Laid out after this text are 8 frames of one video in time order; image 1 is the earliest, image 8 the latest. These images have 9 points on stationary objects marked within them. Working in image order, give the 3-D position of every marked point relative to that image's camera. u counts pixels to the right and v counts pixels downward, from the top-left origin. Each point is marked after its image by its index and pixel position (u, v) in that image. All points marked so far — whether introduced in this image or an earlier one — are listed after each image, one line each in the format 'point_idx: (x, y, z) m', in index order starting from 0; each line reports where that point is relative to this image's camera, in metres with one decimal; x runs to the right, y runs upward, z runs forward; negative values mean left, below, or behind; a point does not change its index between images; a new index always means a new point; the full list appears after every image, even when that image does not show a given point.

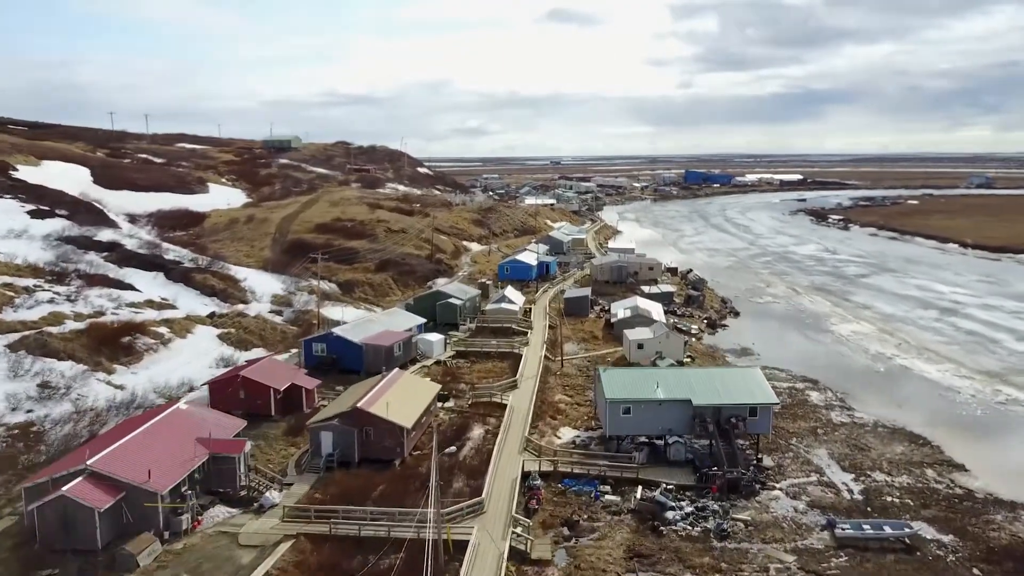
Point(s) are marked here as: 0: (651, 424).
0: (+3.3, -3.3, +19.0) m
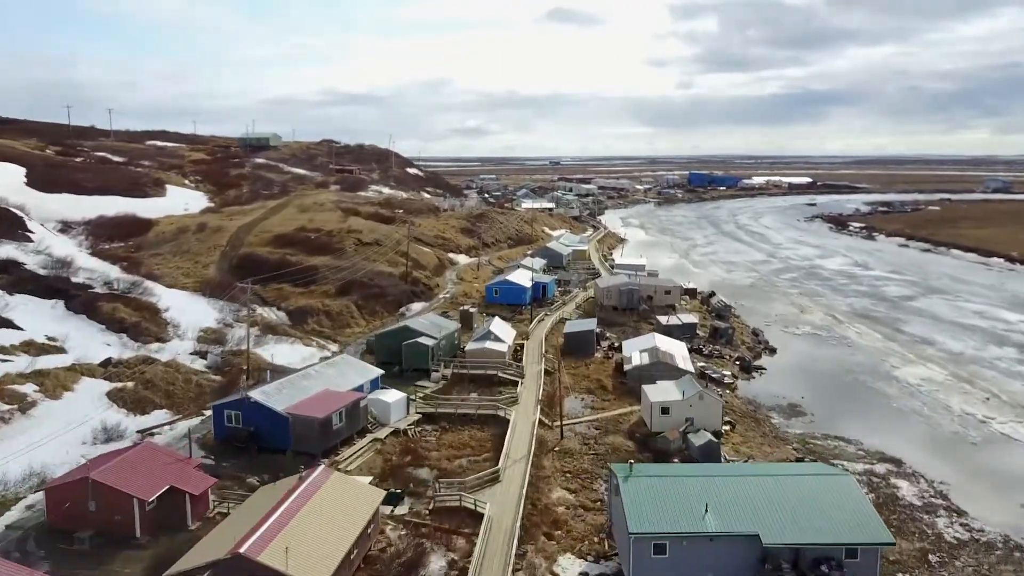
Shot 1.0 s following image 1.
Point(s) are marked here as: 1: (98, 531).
0: (+2.9, -4.4, +12.5) m
1: (-7.3, -4.3, +14.0) m
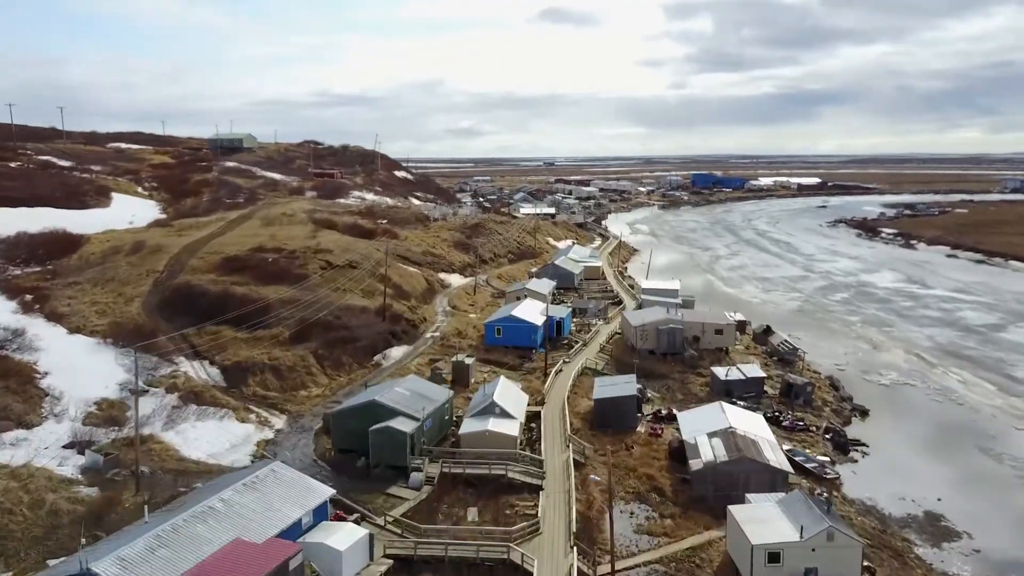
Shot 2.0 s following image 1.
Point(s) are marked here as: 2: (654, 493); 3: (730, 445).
0: (+3.3, -5.7, +5.1) m
1: (-6.9, -5.6, +6.6) m
2: (+3.0, -4.3, +16.9) m
3: (+4.7, -3.3, +17.0) m
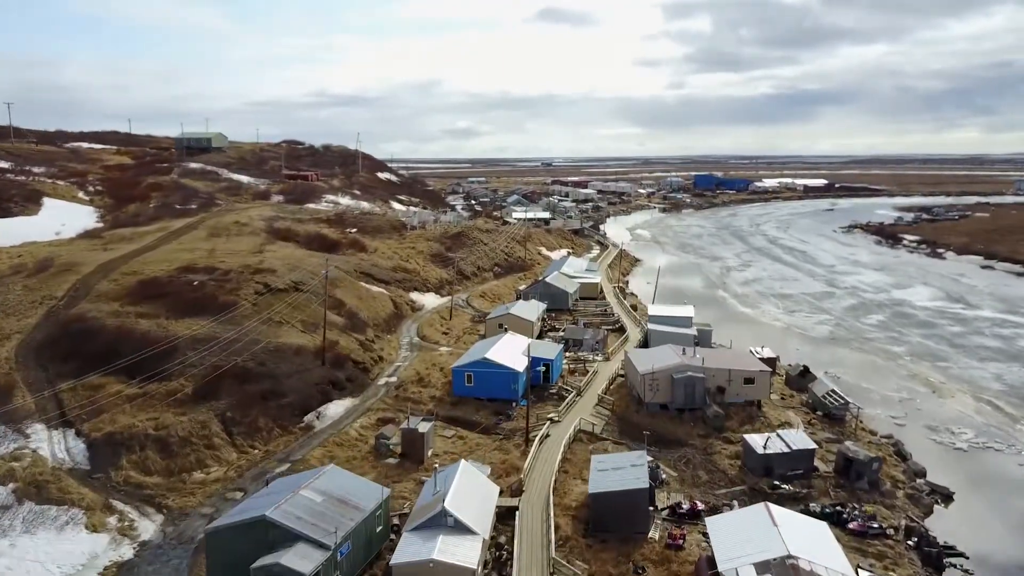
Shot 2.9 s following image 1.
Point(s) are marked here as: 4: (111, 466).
0: (+2.7, -6.6, -0.6) m
1: (-7.6, -6.6, +0.8) m
2: (+2.3, -5.3, +11.2) m
3: (+4.0, -4.3, +11.3) m
4: (-8.1, -3.6, +16.1) m
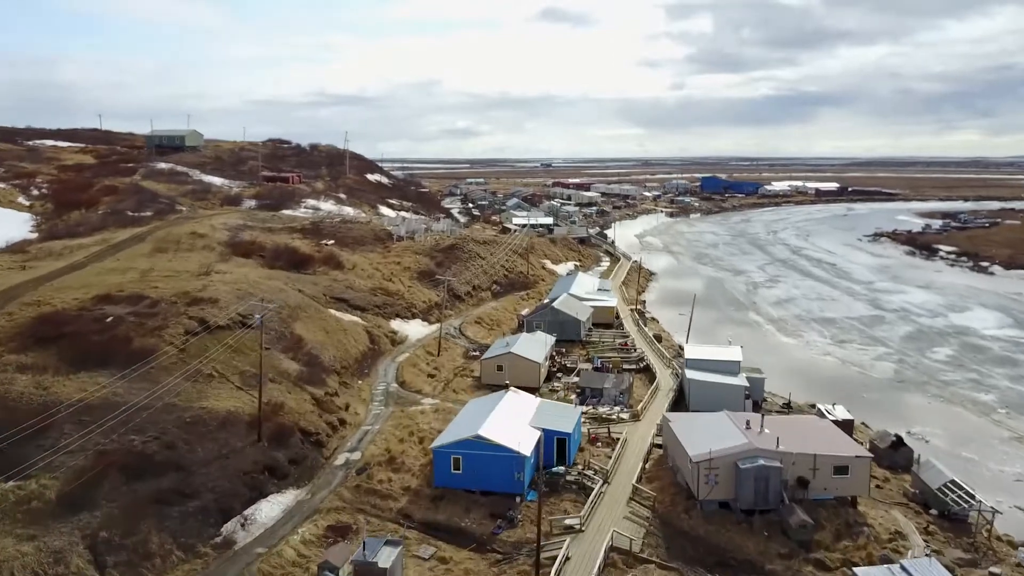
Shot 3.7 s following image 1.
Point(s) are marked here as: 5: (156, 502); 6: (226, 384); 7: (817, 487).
0: (+2.8, -7.6, -6.3) m
1: (-7.5, -7.5, -4.8) m
2: (+2.4, -6.3, +5.6) m
3: (+4.1, -5.3, +5.6) m
4: (-8.0, -4.5, +10.4) m
5: (-6.0, -3.6, +13.4) m
6: (-6.5, -2.2, +18.0) m
7: (+5.7, -3.7, +15.0) m
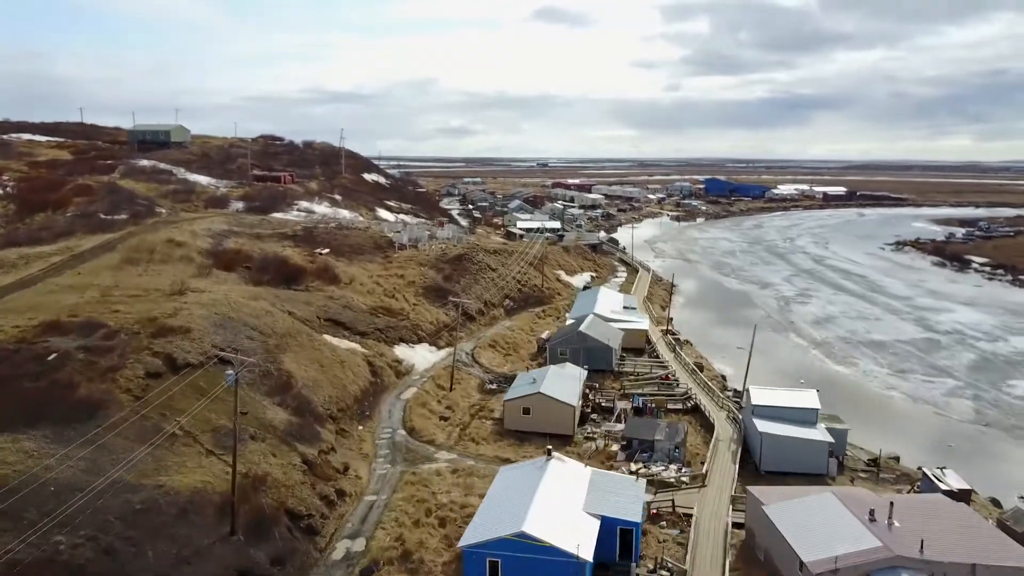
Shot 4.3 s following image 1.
0: (+3.7, -8.4, -10.0) m
1: (-6.5, -8.2, -8.7) m
2: (+3.3, -7.0, +1.8) m
3: (+4.9, -6.1, +1.9) m
4: (-7.2, -5.2, +6.6) m
5: (-5.1, -4.3, +9.6) m
6: (-5.7, -2.8, +14.2) m
7: (+6.5, -4.5, +11.2) m
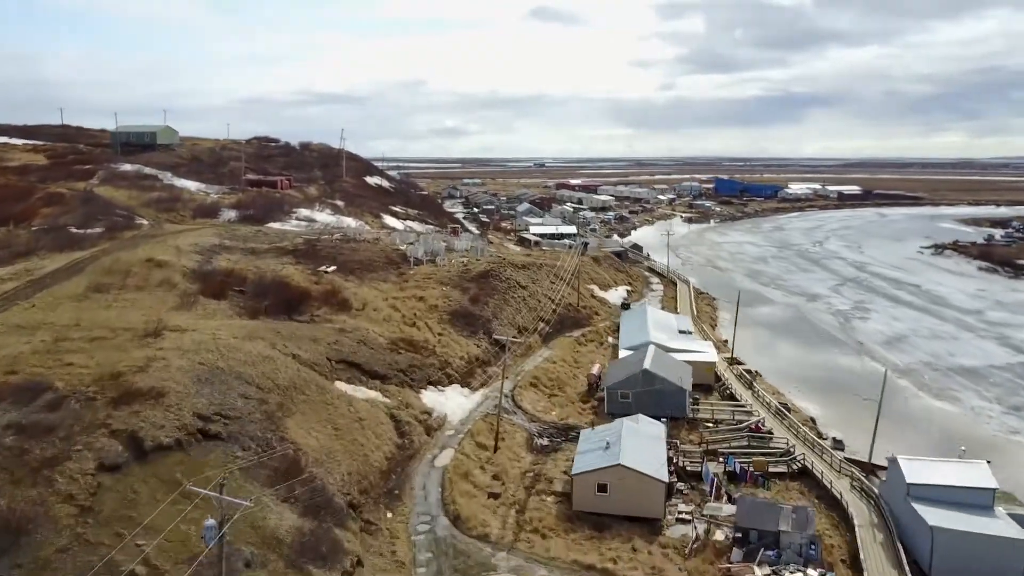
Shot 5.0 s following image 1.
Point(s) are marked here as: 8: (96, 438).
0: (+5.4, -9.2, -14.6) m
1: (-4.9, -9.1, -13.3) m
2: (+4.8, -7.8, -2.7) m
3: (+6.5, -6.8, -2.7) m
4: (-5.7, -6.0, +2.0) m
5: (-3.7, -5.1, +5.0) m
6: (-4.2, -3.7, +9.6) m
7: (+8.0, -5.3, +6.7) m
8: (-6.4, -2.3, +12.4) m
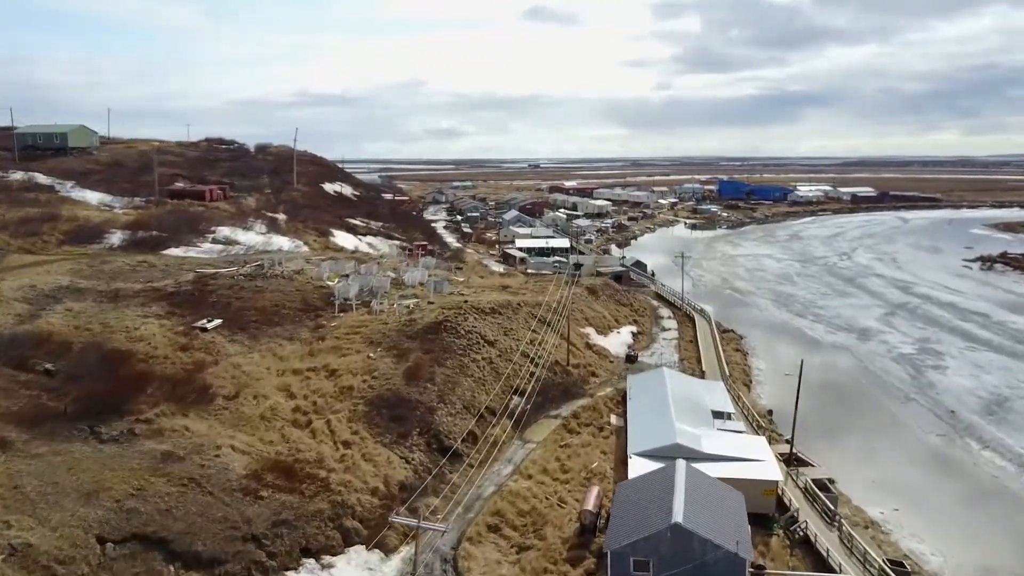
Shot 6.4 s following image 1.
0: (+4.6, -10.7, -23.3) m
1: (-5.7, -10.6, -22.1) m
2: (+4.0, -9.3, -11.5) m
3: (+5.6, -8.4, -11.4) m
4: (-6.6, -7.7, -6.8) m
5: (-4.6, -6.7, -3.8) m
6: (-5.2, -5.3, +0.8) m
7: (+7.1, -6.8, -2.0) m
8: (-7.4, -3.9, +3.6) m
